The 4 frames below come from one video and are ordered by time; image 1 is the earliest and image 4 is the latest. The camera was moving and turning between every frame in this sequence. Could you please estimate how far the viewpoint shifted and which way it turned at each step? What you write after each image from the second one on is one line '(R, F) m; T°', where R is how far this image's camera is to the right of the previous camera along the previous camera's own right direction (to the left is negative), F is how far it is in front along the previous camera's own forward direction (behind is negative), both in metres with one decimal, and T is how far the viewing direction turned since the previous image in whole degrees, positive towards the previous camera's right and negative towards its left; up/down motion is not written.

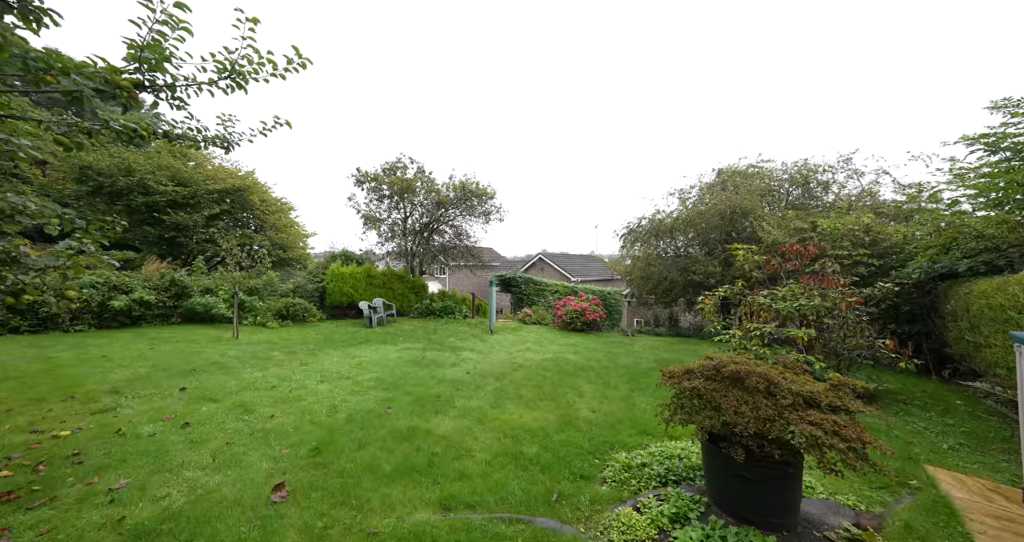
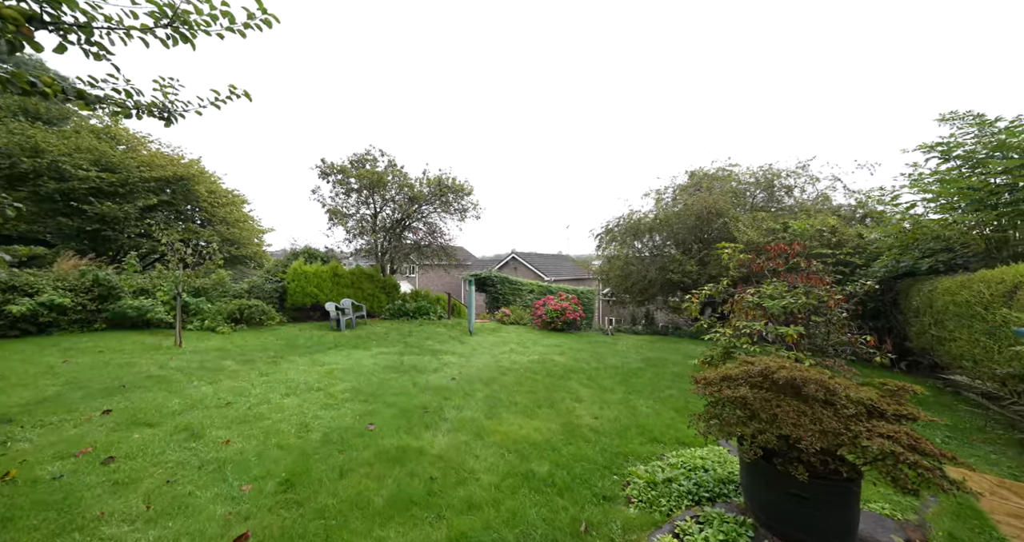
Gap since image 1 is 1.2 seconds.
(-0.3, +0.4) m; +5°
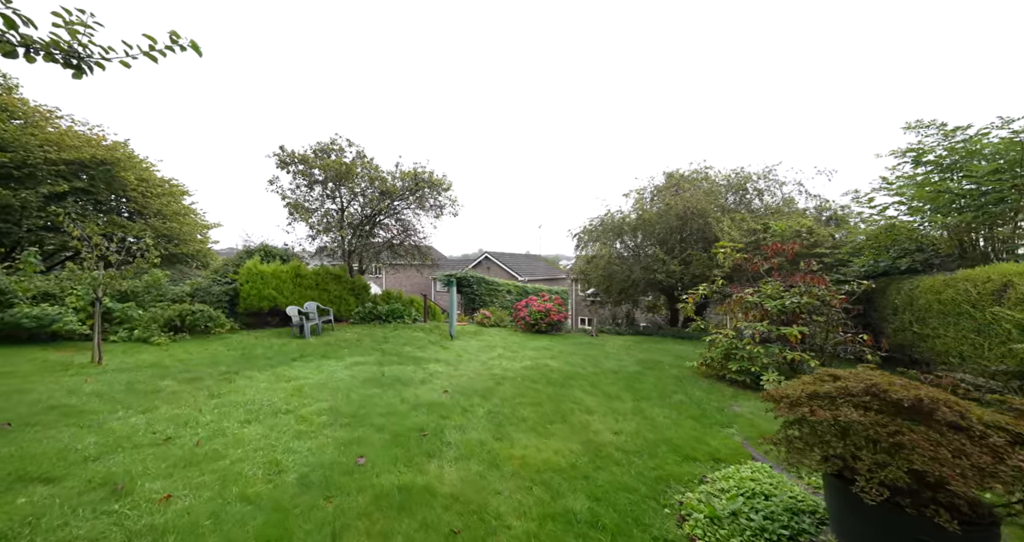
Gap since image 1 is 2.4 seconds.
(-0.4, +0.6) m; +5°
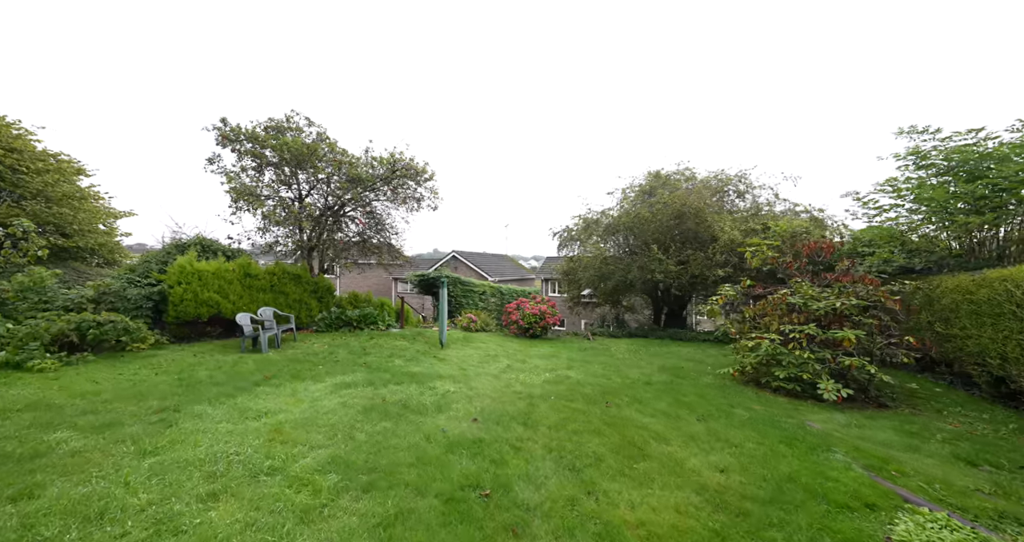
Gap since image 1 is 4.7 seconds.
(-0.8, +1.0) m; +7°
